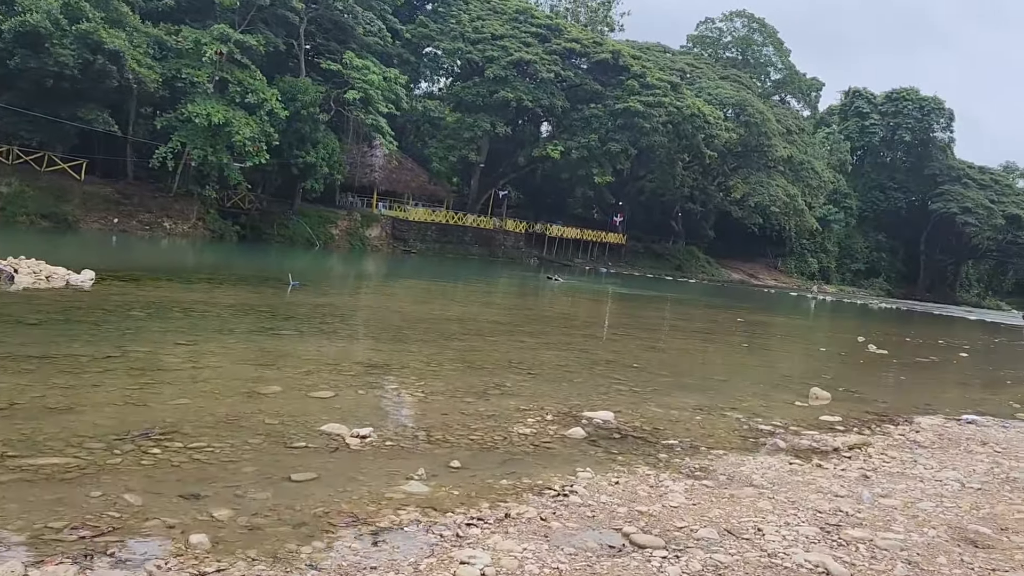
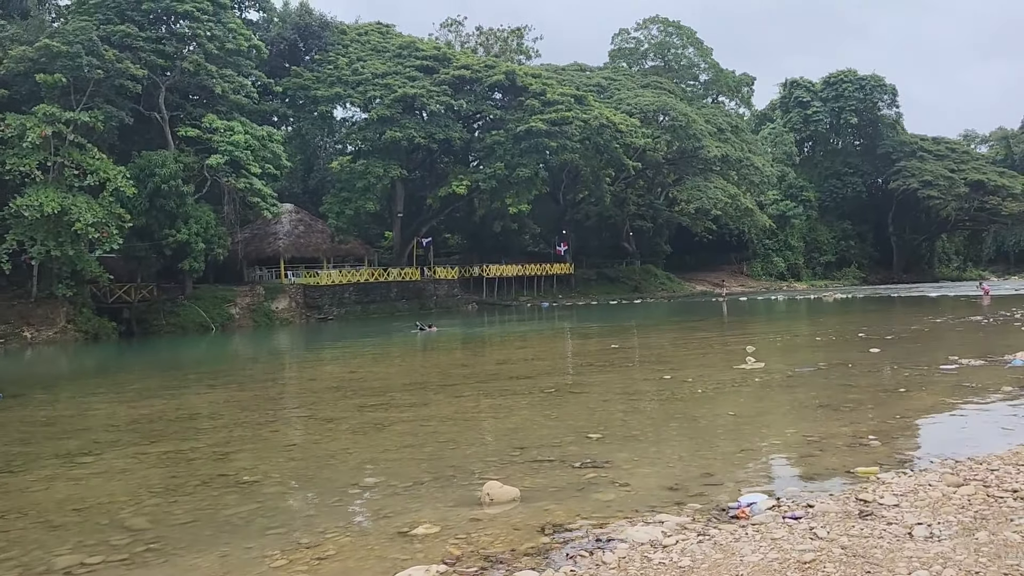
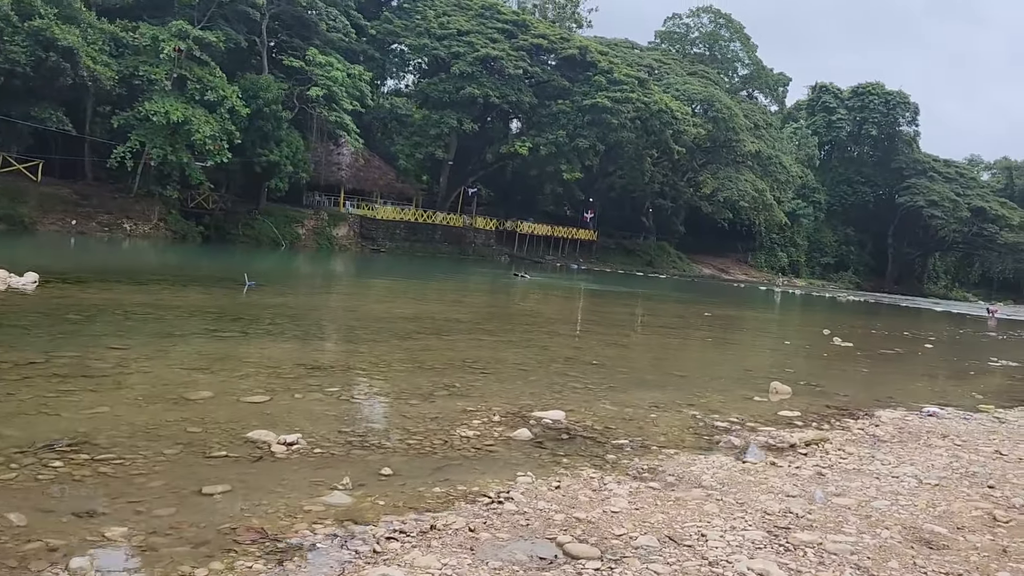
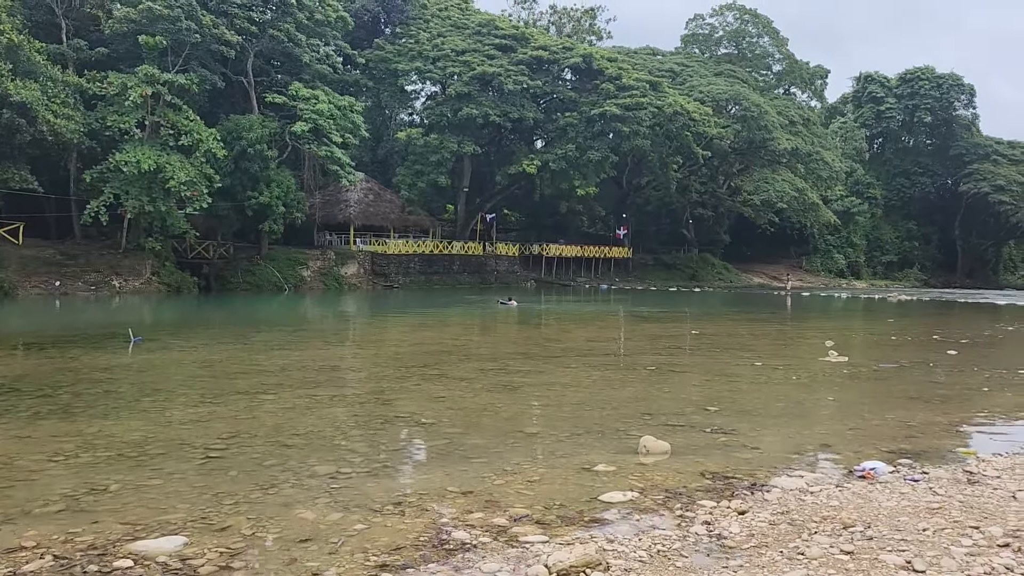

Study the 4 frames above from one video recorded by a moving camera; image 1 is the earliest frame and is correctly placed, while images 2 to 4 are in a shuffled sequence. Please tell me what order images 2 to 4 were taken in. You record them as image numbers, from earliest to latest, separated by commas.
3, 4, 2
